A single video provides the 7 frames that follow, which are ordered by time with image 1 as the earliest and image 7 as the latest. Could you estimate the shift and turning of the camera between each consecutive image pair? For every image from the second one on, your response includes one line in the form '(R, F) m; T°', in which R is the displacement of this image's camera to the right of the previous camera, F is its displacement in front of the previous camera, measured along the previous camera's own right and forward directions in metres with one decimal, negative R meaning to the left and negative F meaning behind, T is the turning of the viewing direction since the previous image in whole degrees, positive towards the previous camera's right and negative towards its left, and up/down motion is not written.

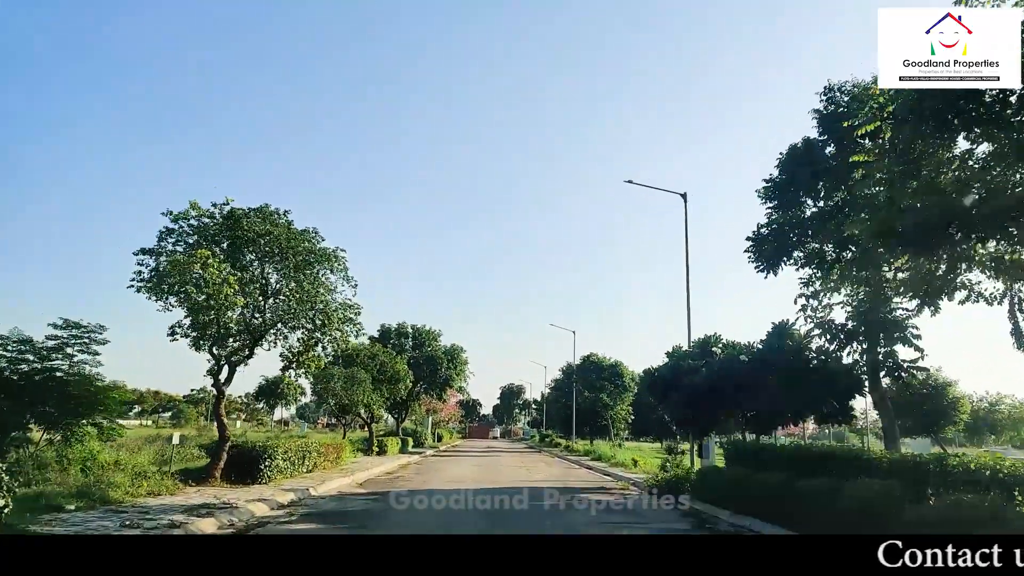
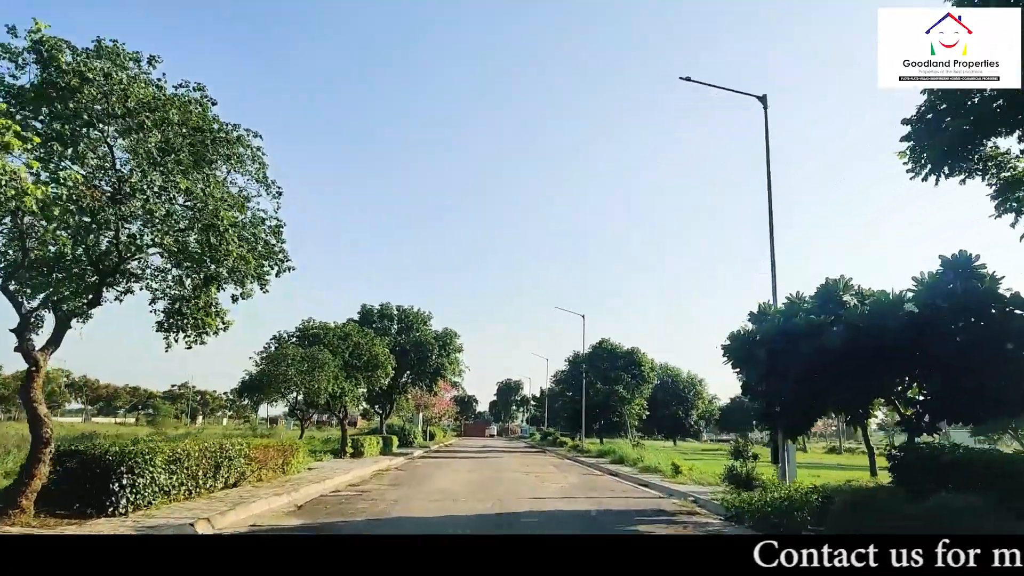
(-0.4, +6.6) m; 0°
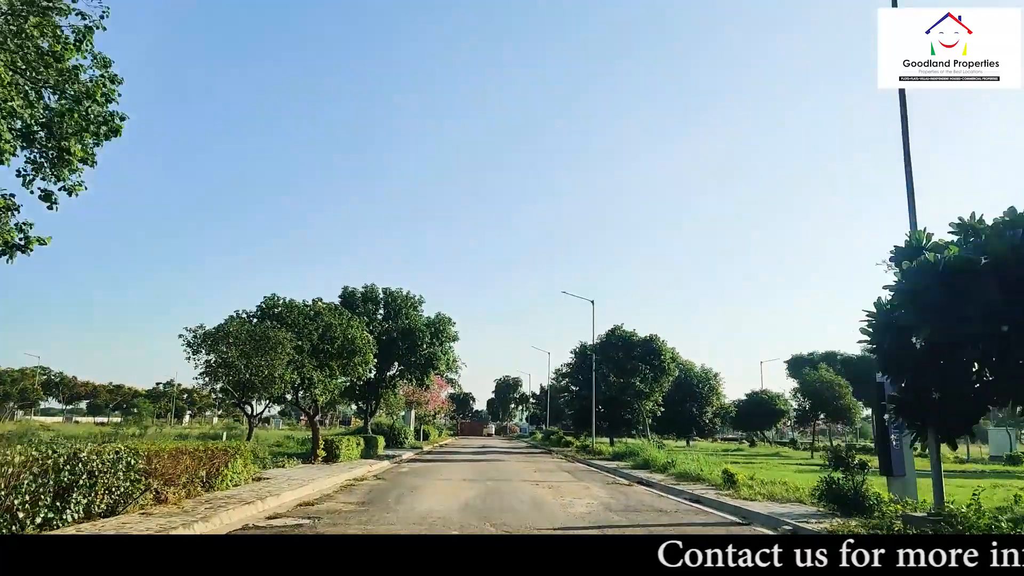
(-0.3, +5.0) m; 0°
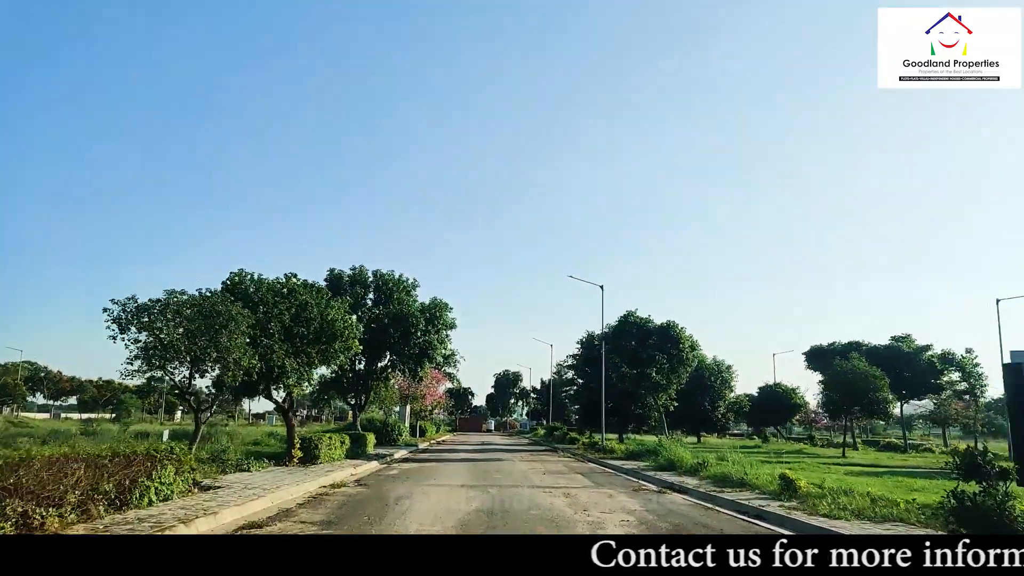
(-0.3, +3.4) m; 0°
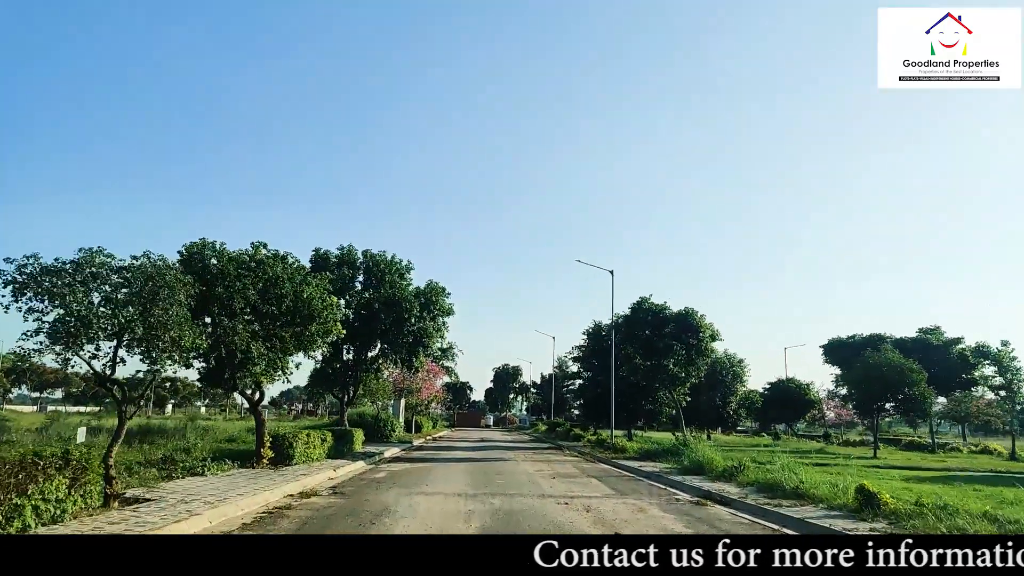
(-0.2, +3.0) m; 0°
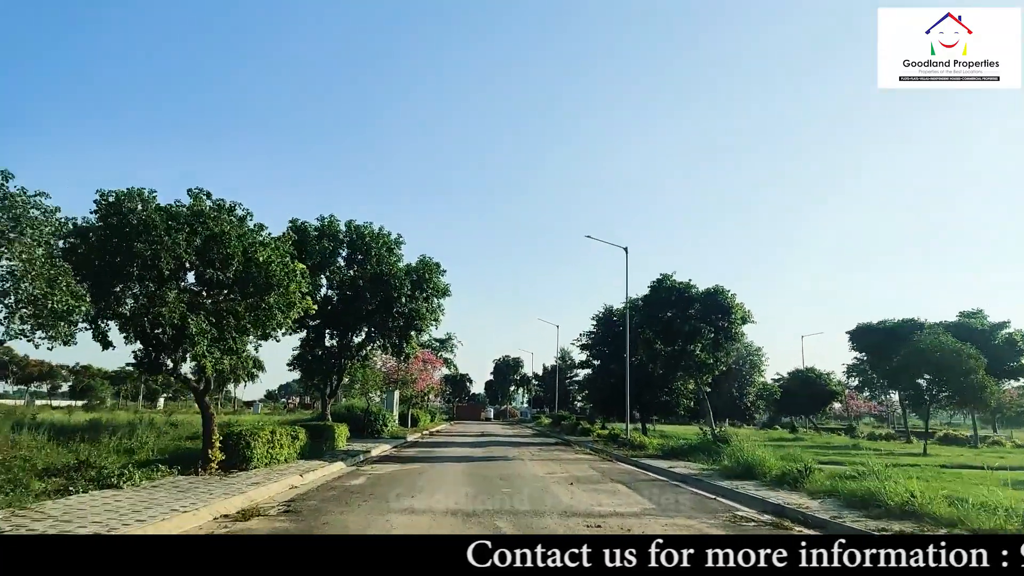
(-0.2, +3.7) m; 0°
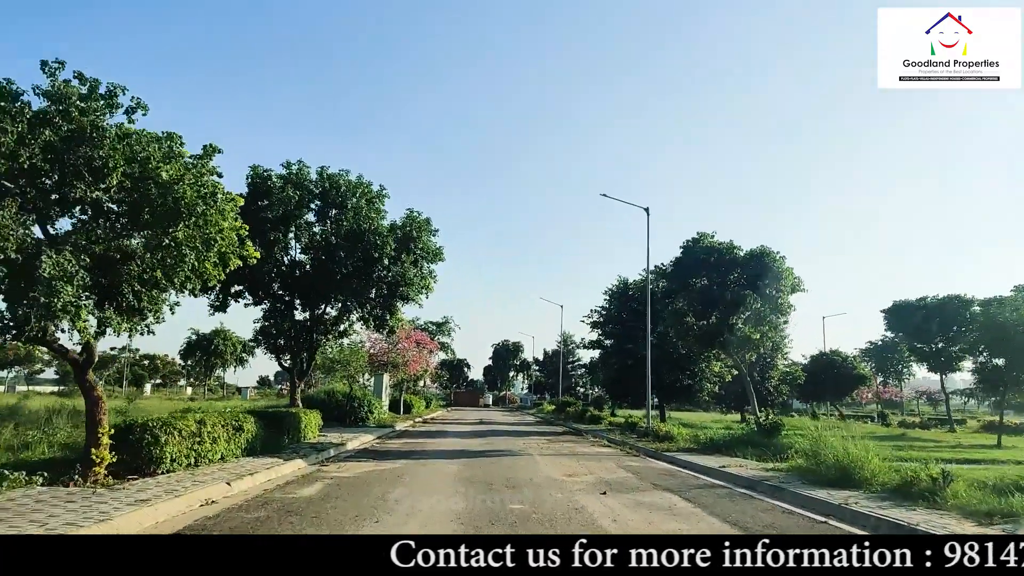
(-0.3, +4.4) m; 0°
